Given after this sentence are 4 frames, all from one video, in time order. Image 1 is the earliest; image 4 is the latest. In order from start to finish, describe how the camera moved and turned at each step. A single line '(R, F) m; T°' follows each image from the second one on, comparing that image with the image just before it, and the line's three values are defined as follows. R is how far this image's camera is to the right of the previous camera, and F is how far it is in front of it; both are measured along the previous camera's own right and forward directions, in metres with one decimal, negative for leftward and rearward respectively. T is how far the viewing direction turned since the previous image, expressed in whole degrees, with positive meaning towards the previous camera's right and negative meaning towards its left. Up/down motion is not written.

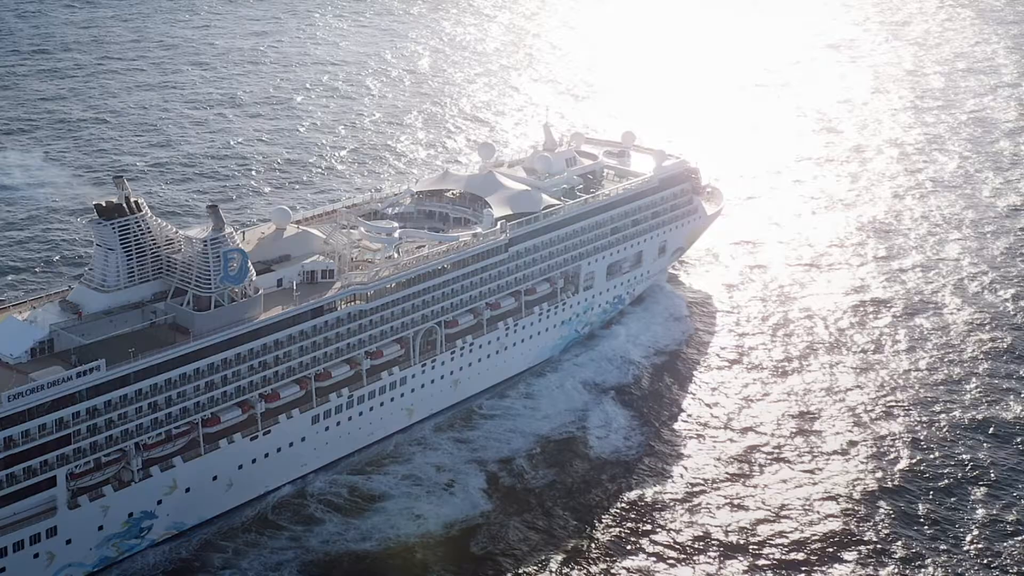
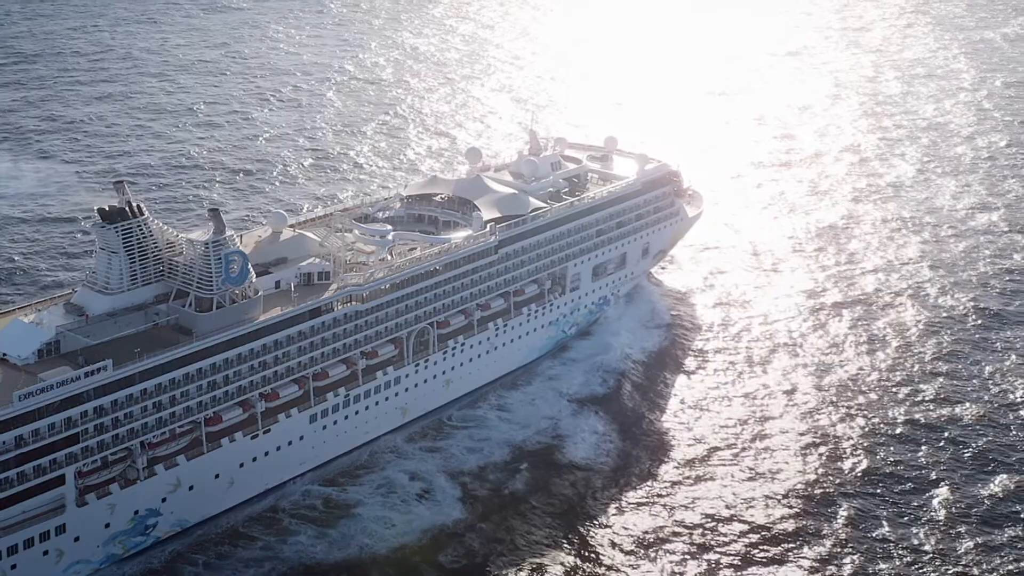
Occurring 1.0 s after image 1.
(-1.0, -1.0) m; +2°
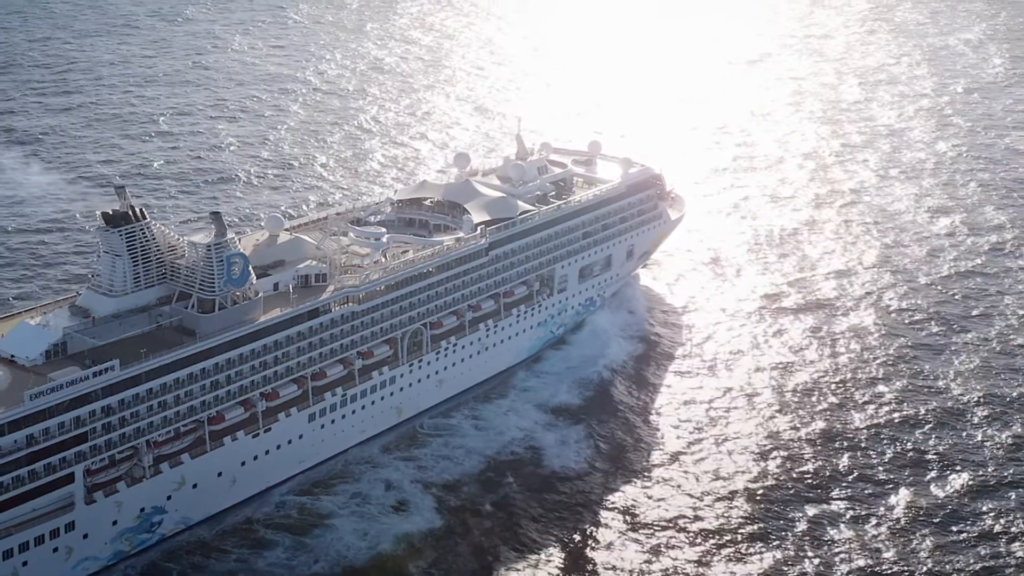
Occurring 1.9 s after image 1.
(-0.9, -1.0) m; +2°
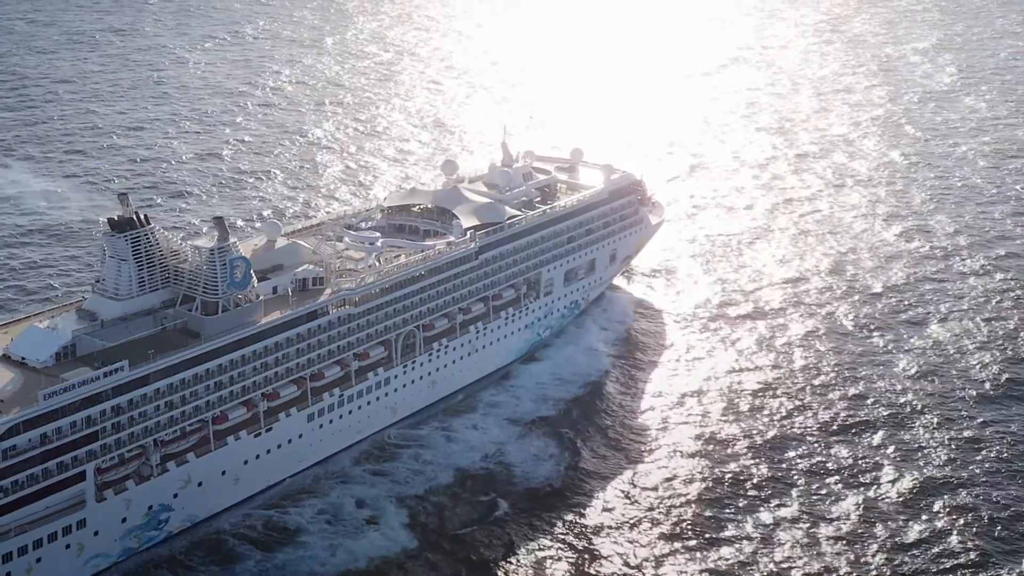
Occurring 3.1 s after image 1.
(-1.0, -1.3) m; +2°
